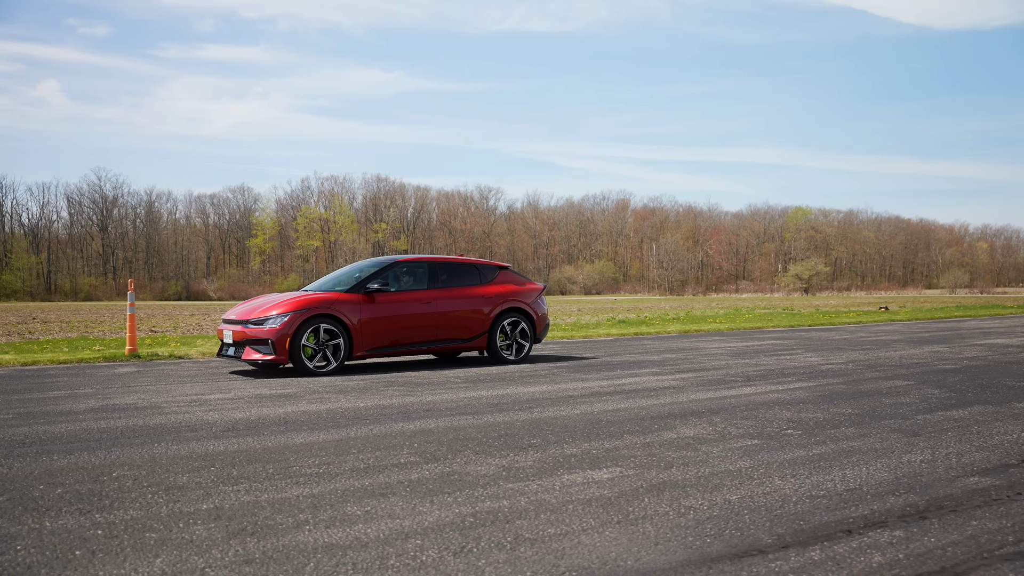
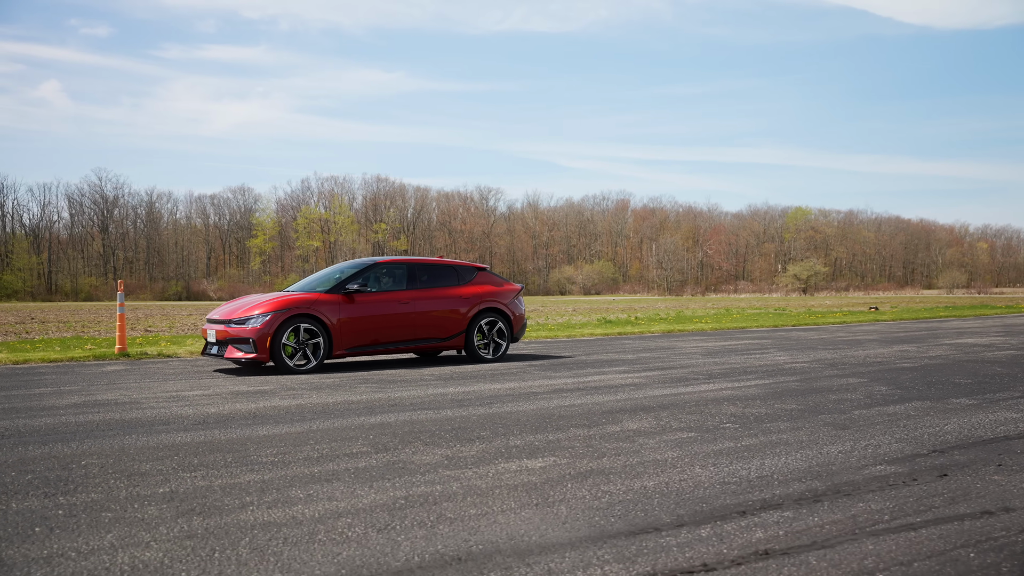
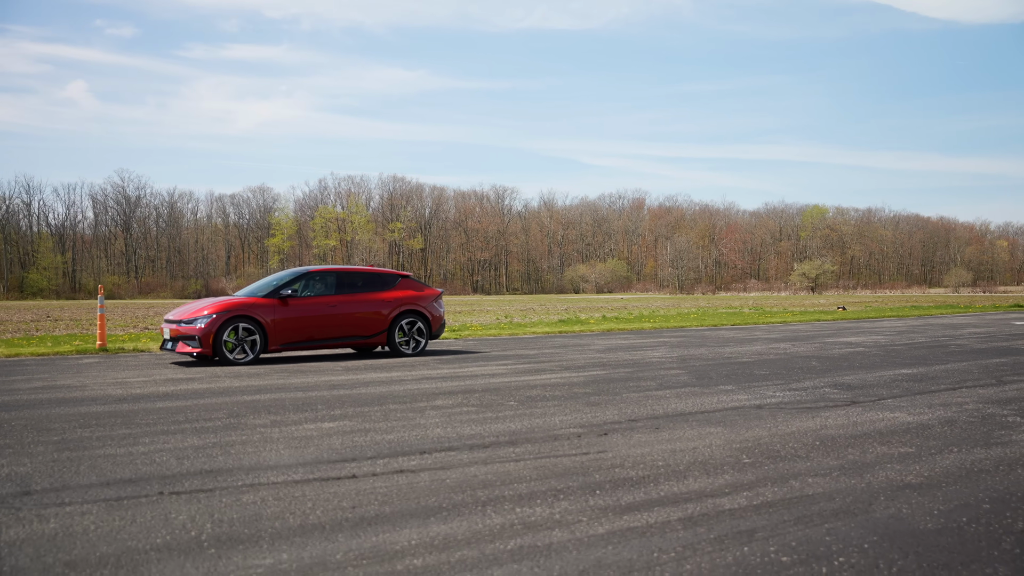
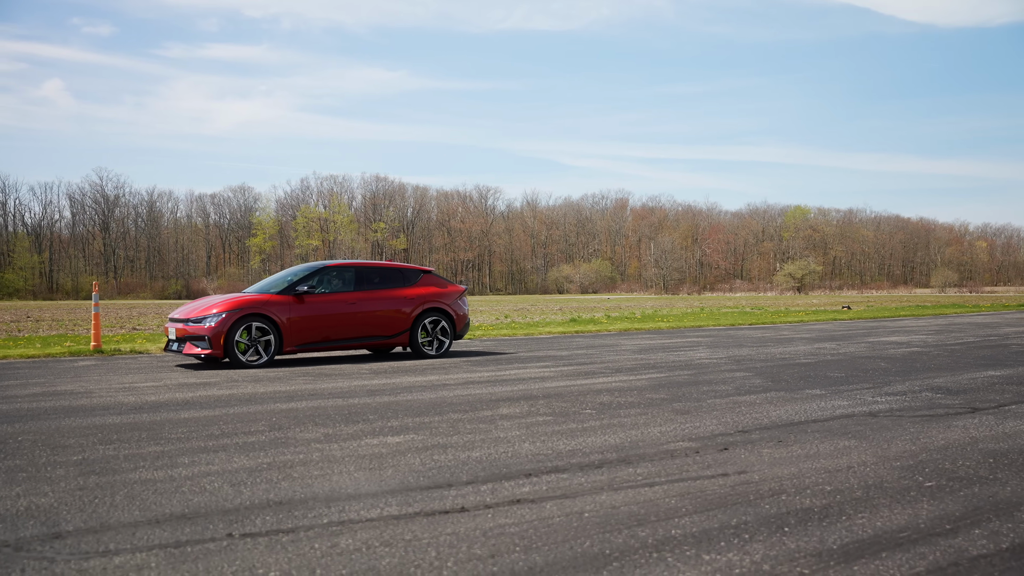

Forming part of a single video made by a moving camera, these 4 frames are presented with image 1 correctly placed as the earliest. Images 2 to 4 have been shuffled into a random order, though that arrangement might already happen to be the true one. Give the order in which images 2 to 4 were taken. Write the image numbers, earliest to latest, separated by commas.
2, 4, 3
